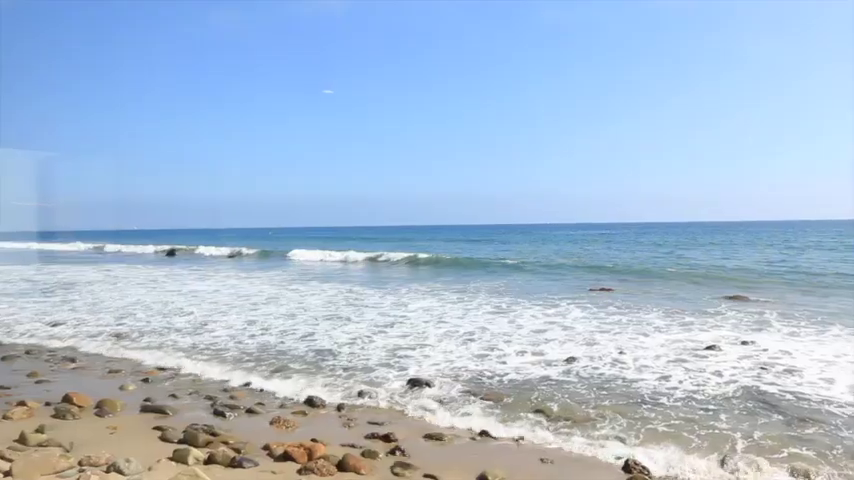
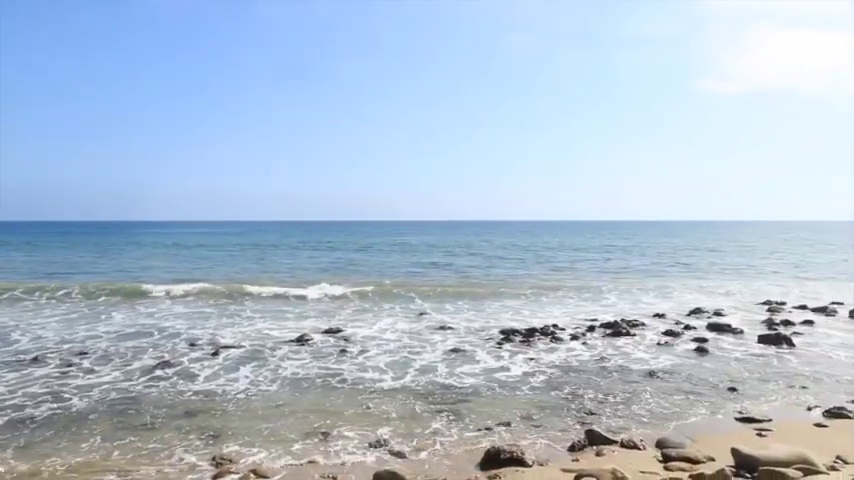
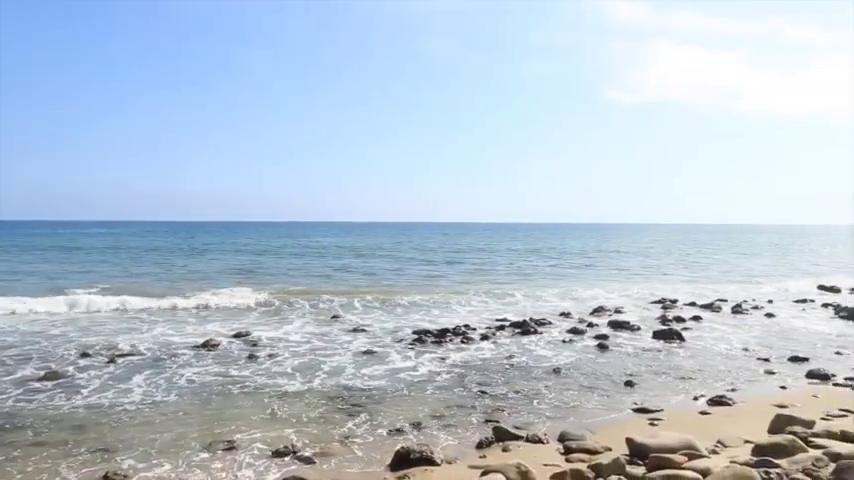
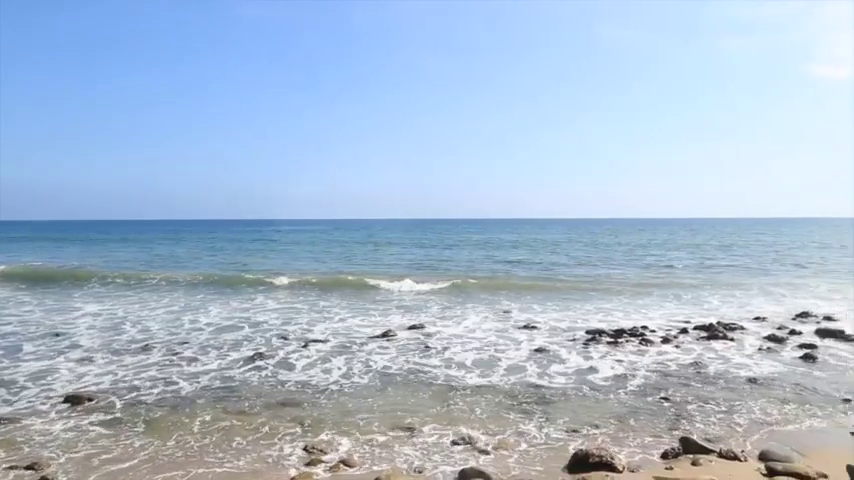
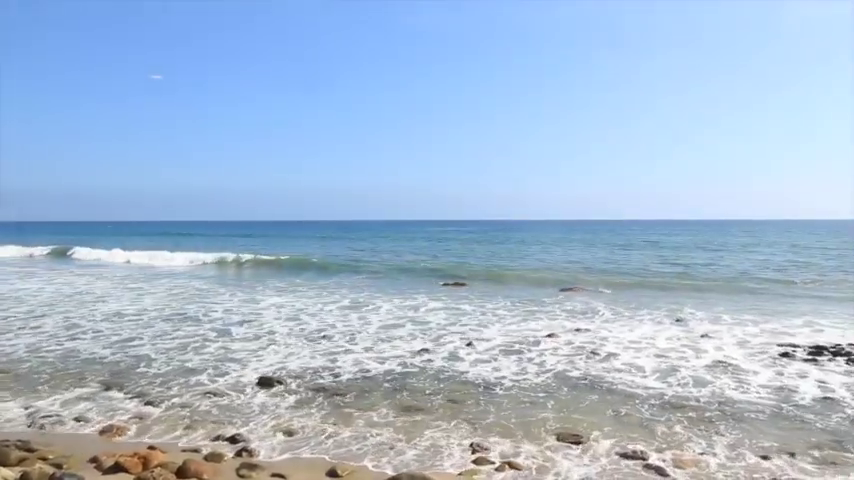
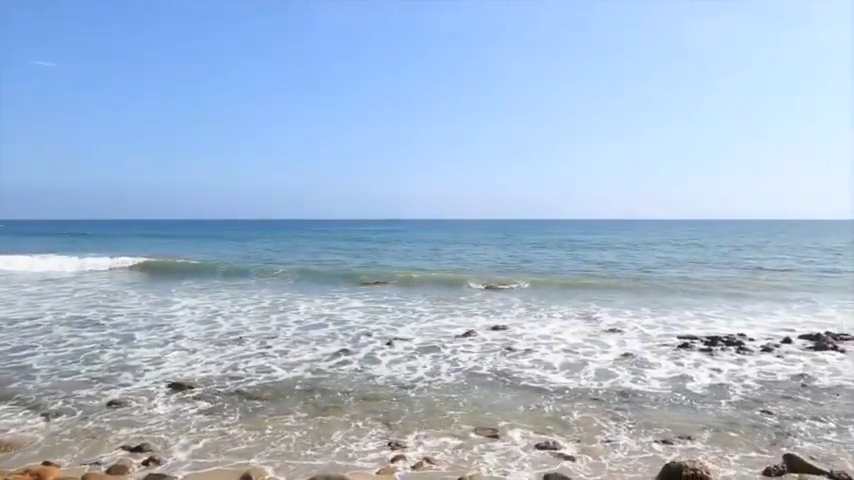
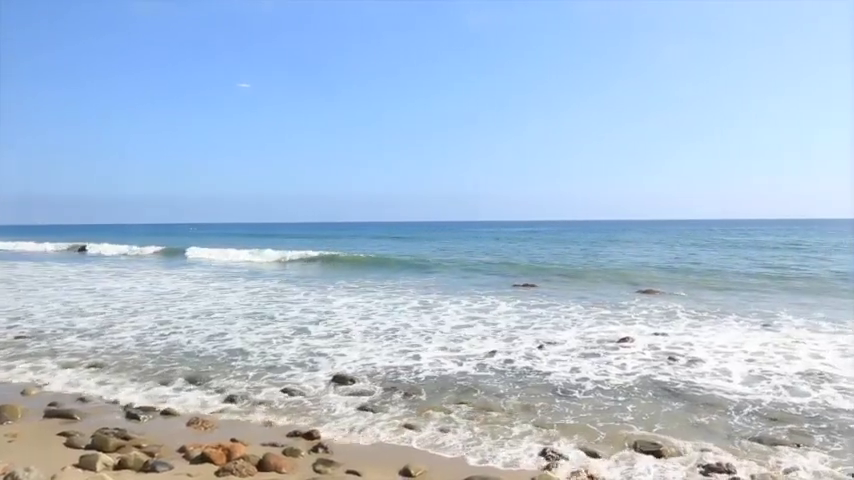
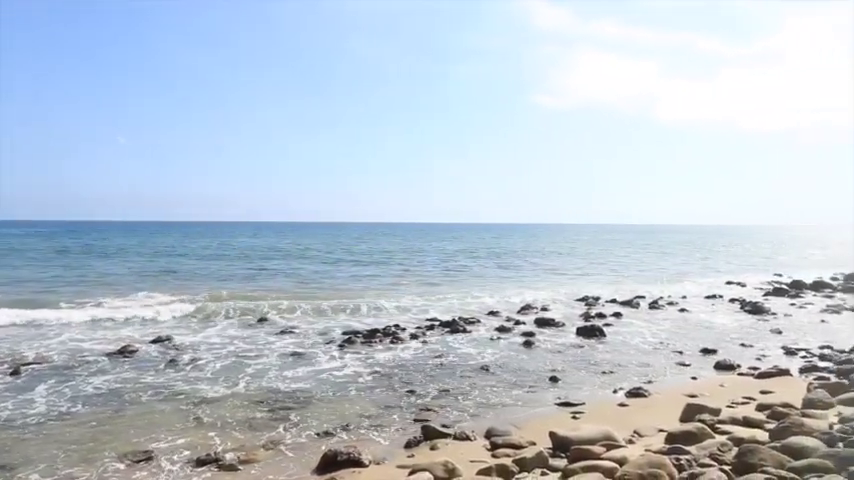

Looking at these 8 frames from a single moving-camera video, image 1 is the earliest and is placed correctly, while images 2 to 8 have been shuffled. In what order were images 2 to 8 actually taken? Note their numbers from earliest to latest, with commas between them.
7, 5, 6, 4, 2, 3, 8
